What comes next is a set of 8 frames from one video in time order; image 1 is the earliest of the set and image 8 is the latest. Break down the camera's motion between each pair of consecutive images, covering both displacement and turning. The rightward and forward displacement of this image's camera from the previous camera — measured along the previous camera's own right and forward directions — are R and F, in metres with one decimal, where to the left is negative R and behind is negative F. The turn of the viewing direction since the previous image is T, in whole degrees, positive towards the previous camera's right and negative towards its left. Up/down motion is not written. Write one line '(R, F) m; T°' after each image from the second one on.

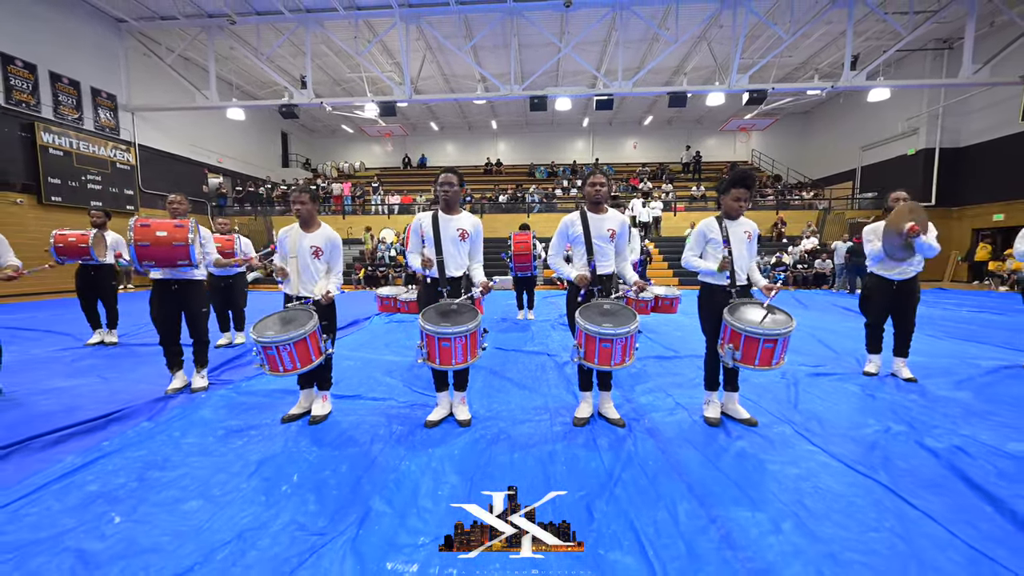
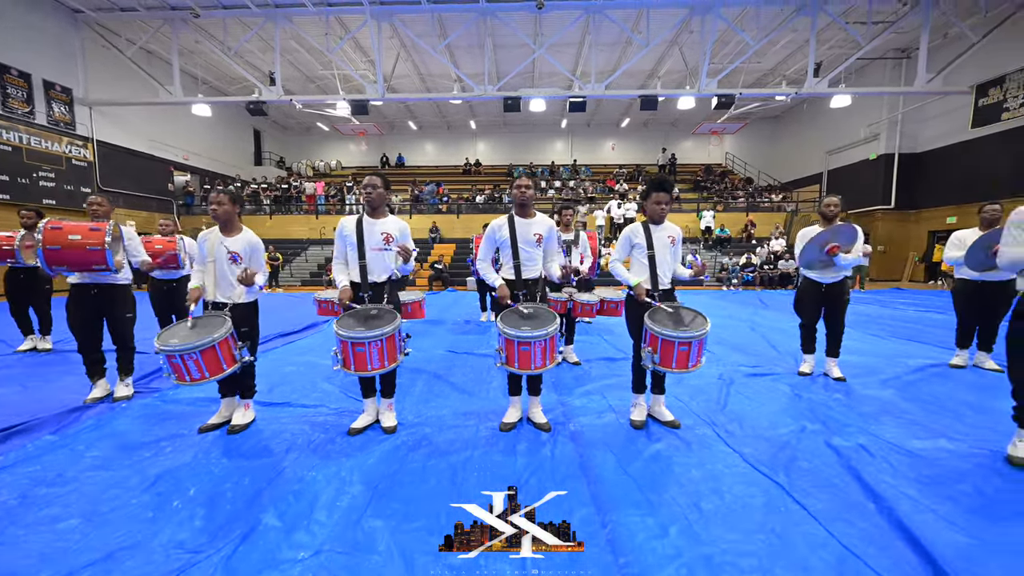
(+0.4, 0.0) m; +2°
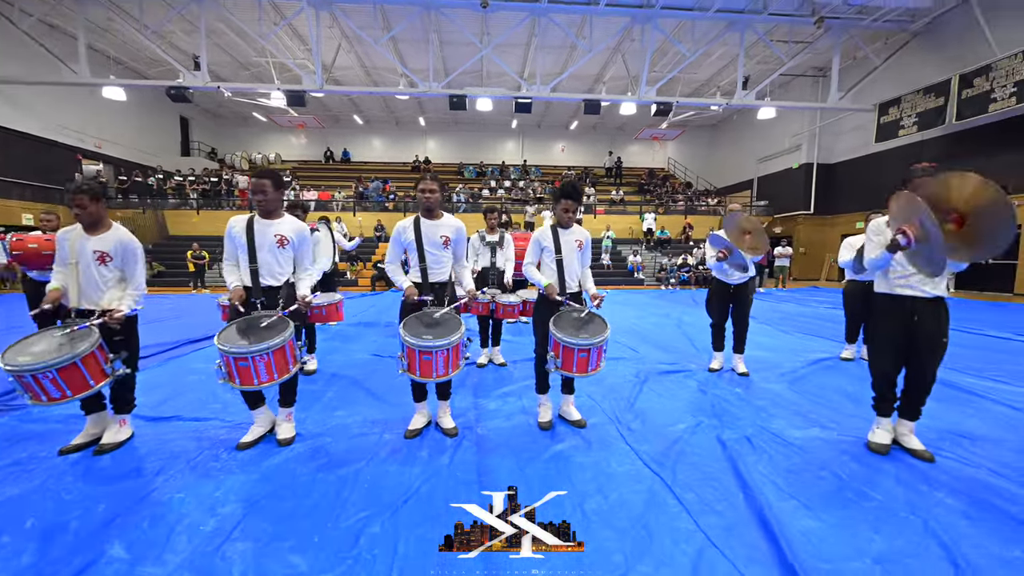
(+0.4, 0.0) m; +6°
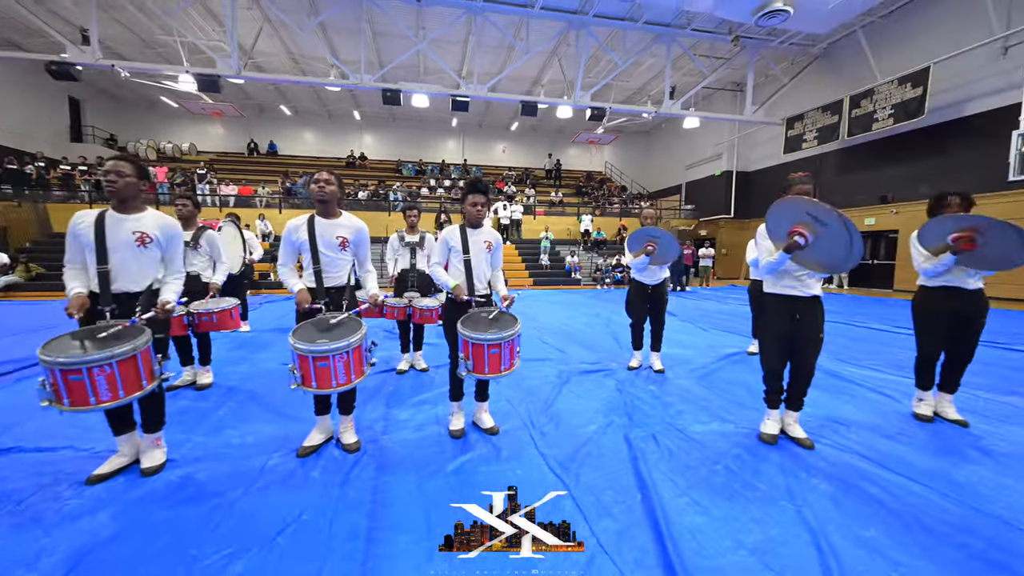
(+0.3, +0.1) m; +8°
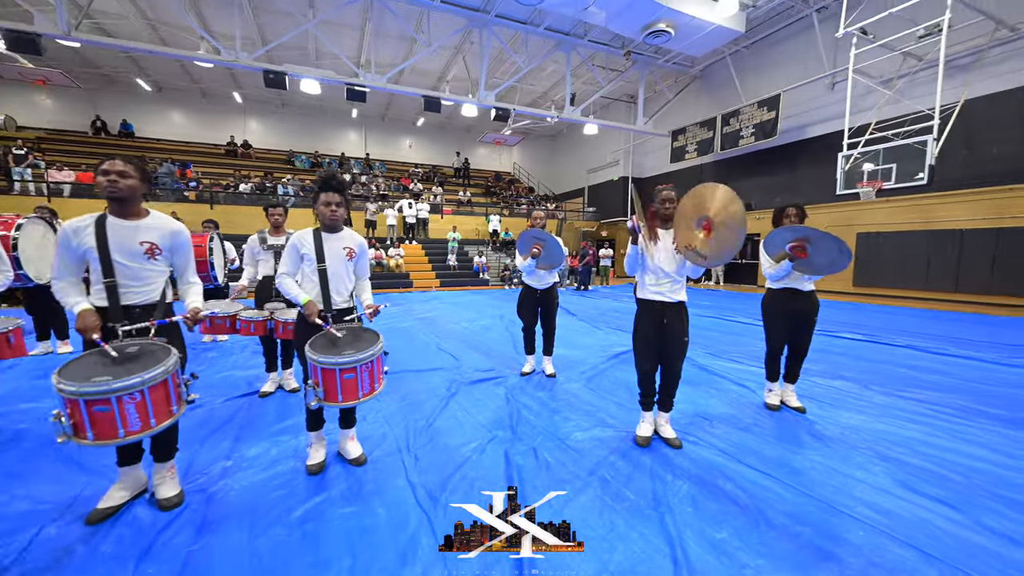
(+0.3, +0.2) m; +12°
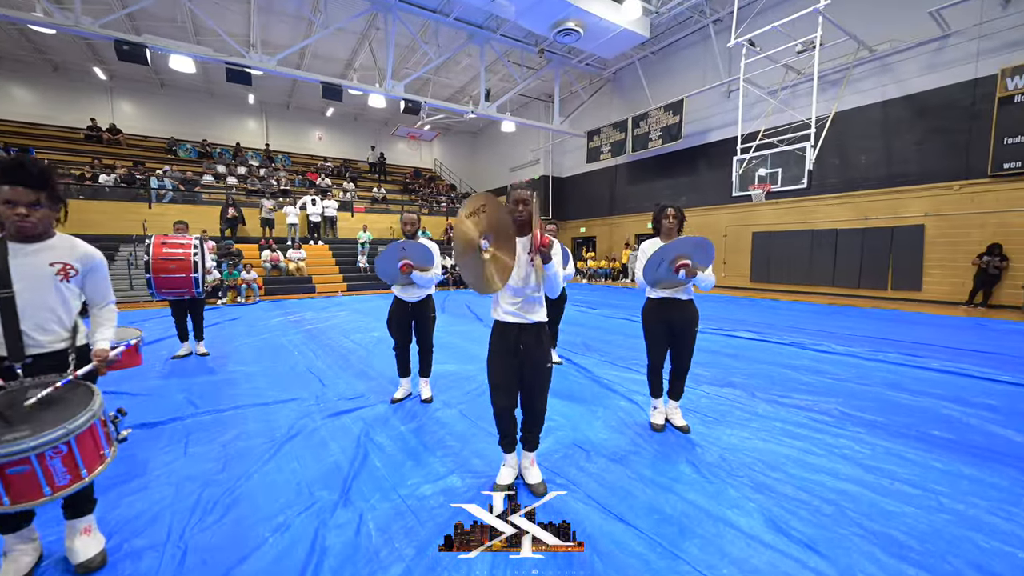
(+0.7, +0.5) m; +9°
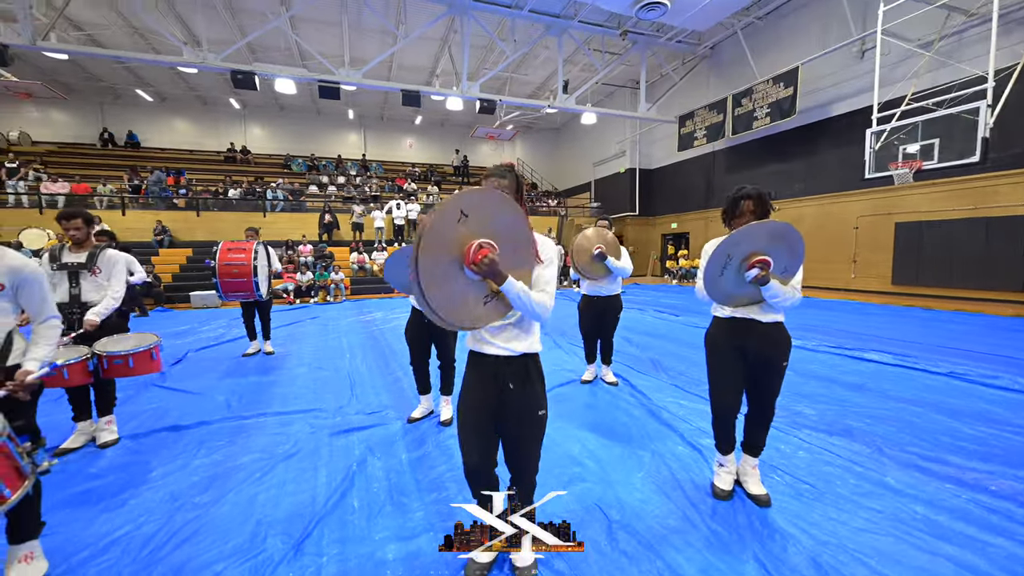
(+0.5, +0.7) m; -13°
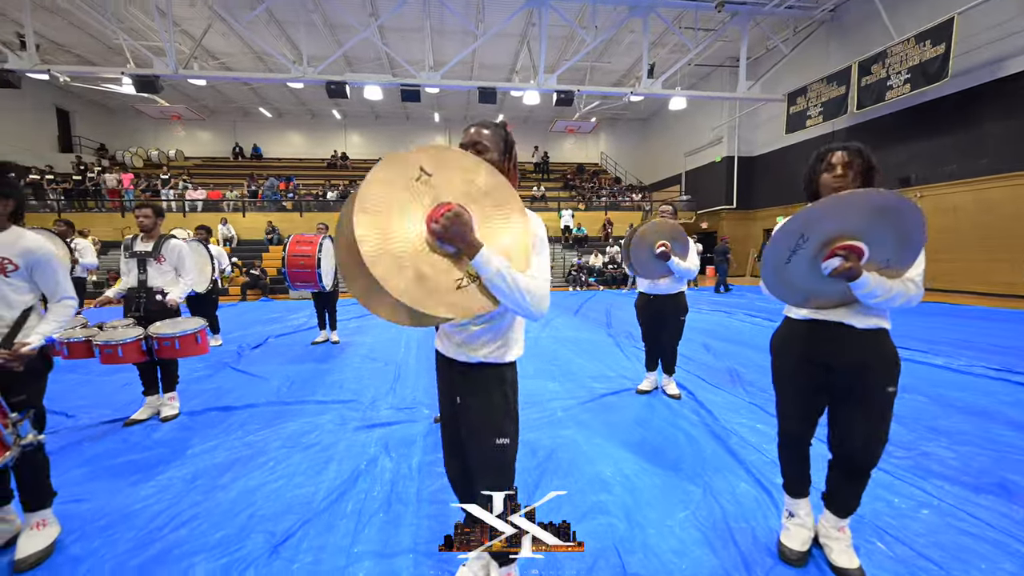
(+0.4, +0.4) m; -12°
